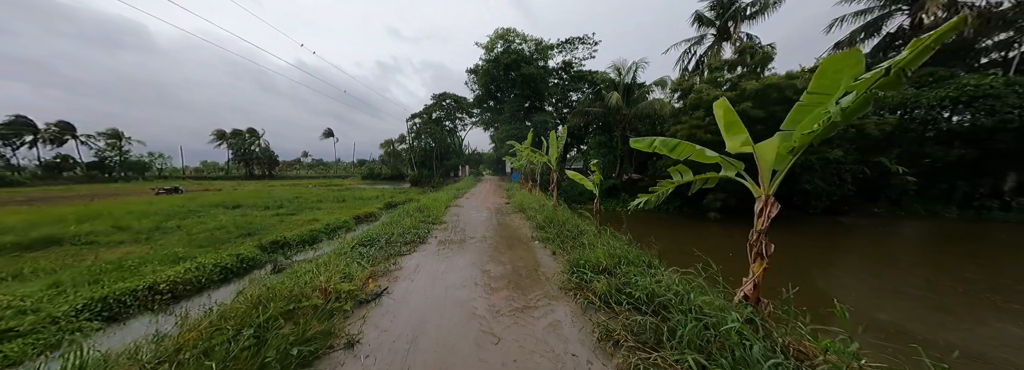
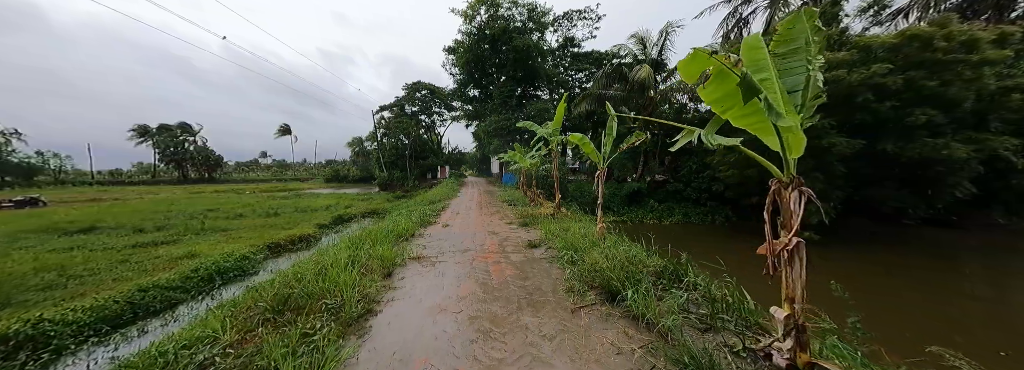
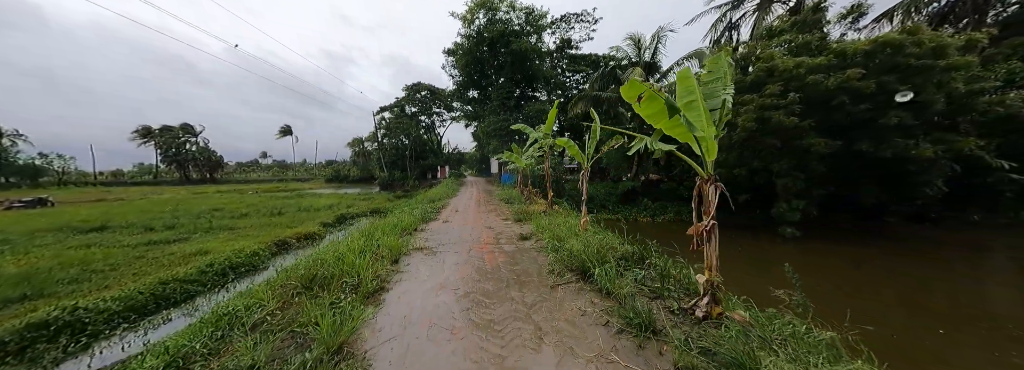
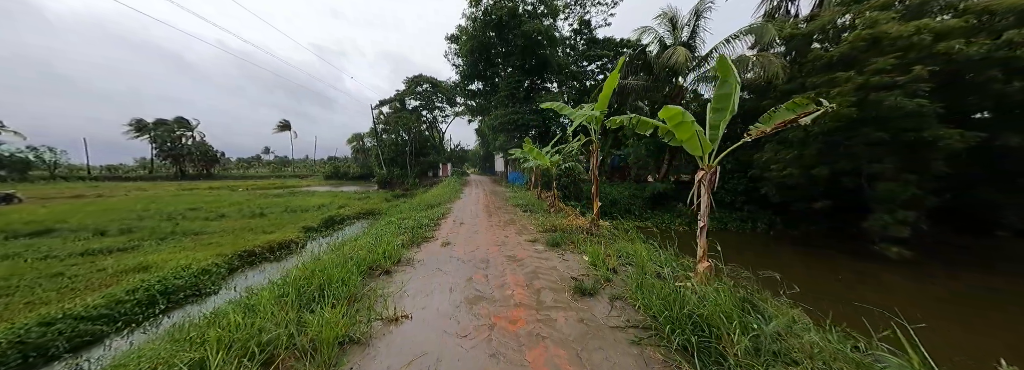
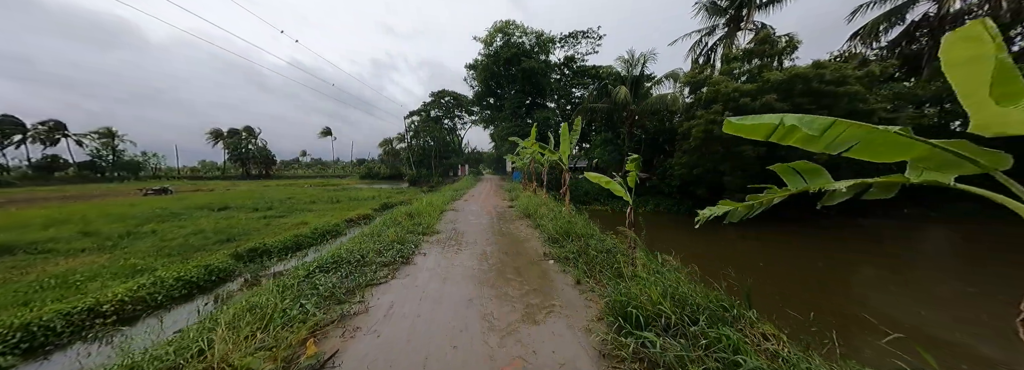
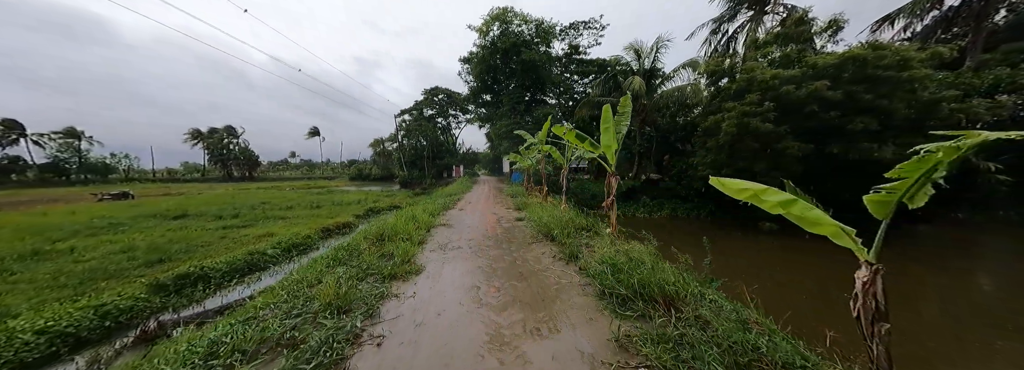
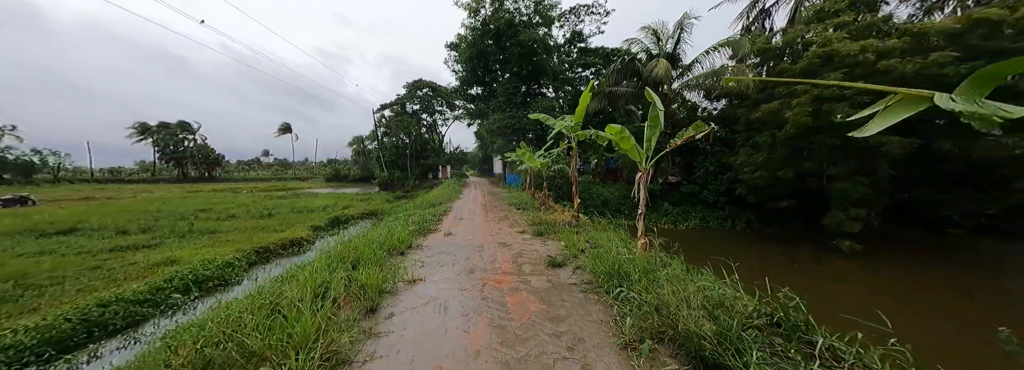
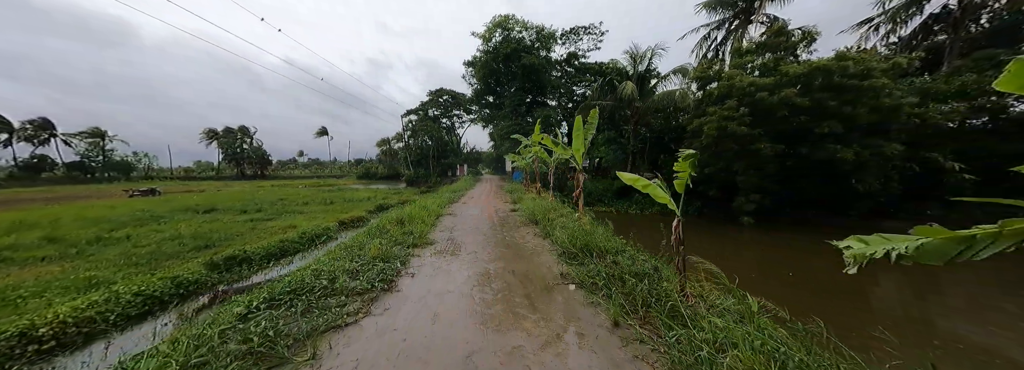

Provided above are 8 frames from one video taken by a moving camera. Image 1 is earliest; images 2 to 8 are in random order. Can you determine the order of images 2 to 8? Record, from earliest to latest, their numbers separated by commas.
5, 8, 6, 3, 2, 7, 4
